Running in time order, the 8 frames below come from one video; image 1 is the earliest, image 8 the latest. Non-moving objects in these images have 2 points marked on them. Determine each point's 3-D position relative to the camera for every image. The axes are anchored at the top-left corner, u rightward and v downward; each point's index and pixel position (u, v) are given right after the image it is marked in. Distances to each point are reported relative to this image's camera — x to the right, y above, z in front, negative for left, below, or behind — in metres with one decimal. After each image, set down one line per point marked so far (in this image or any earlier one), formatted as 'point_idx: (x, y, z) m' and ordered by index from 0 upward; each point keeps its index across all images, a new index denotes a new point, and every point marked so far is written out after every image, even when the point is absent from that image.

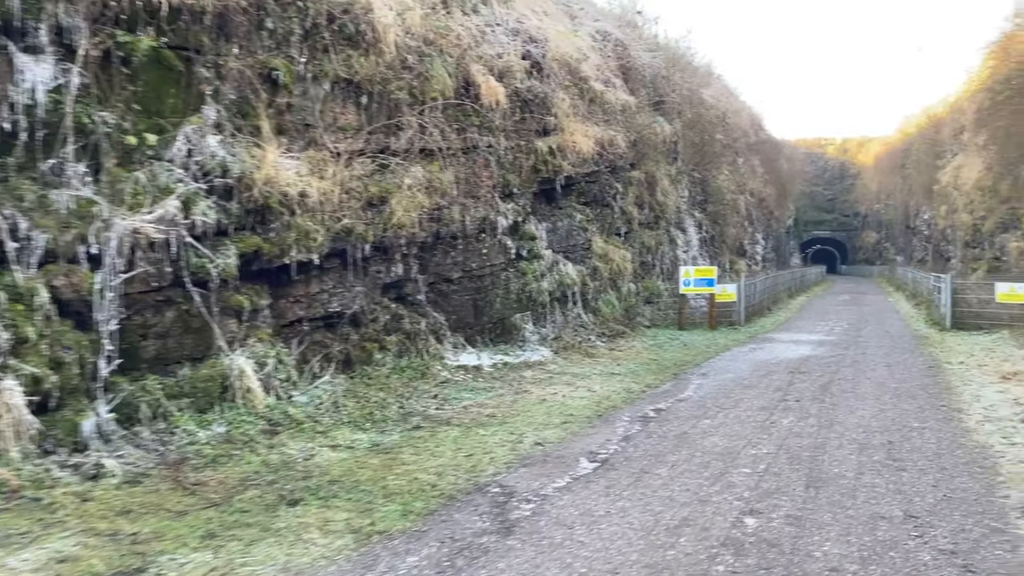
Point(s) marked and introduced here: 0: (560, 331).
0: (+0.9, -0.7, +12.9) m
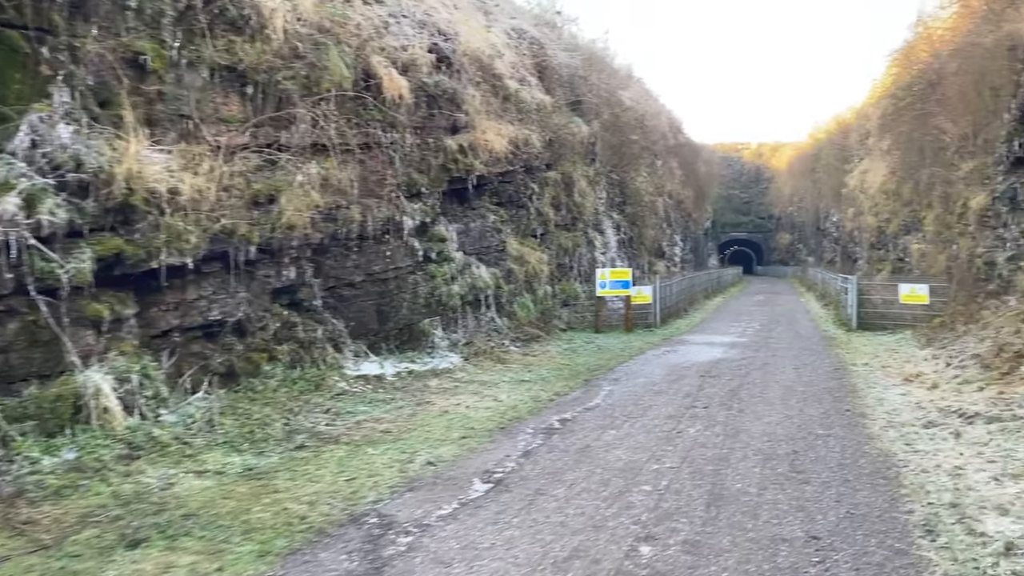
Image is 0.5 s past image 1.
0: (-0.7, -0.8, +12.5) m
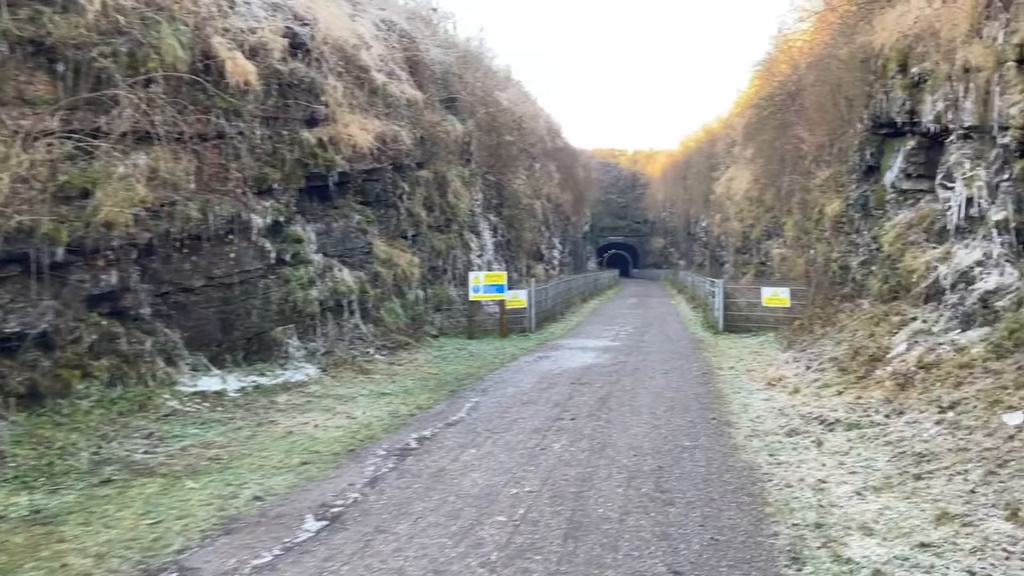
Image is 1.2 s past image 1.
0: (-2.8, -0.9, +11.6) m
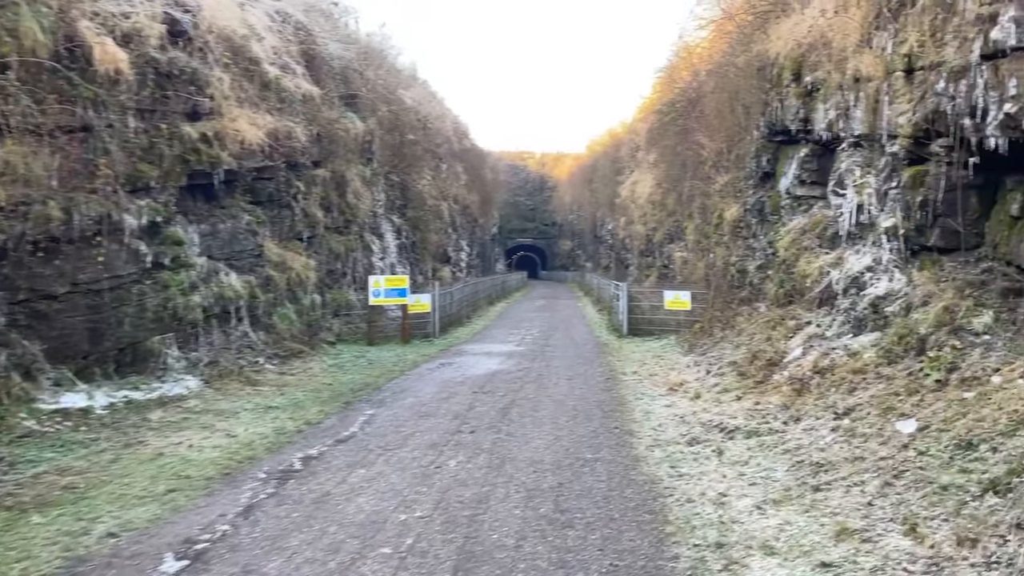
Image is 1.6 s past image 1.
0: (-4.2, -1.0, +10.8) m
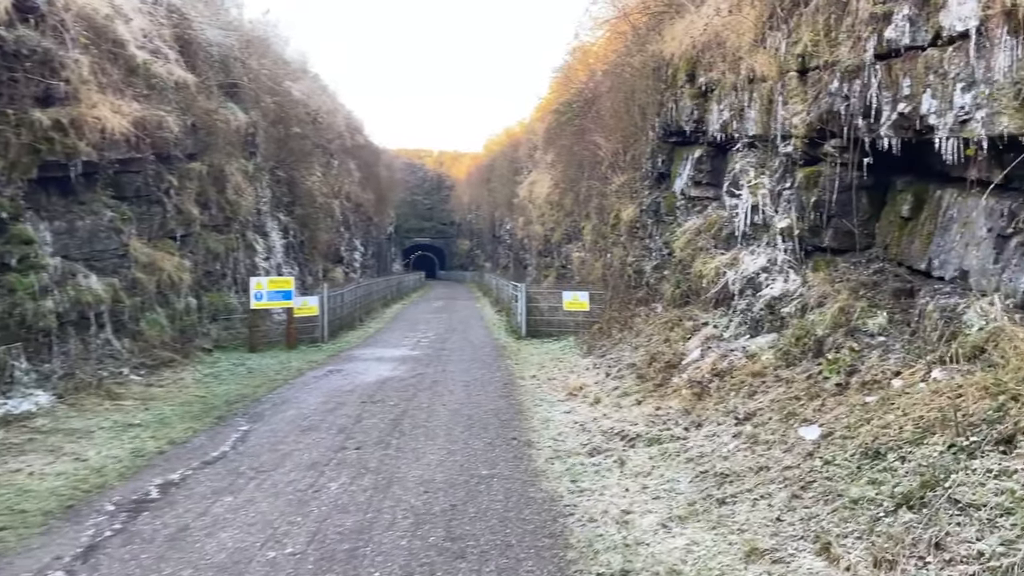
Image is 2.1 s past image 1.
0: (-5.7, -1.0, +9.6) m
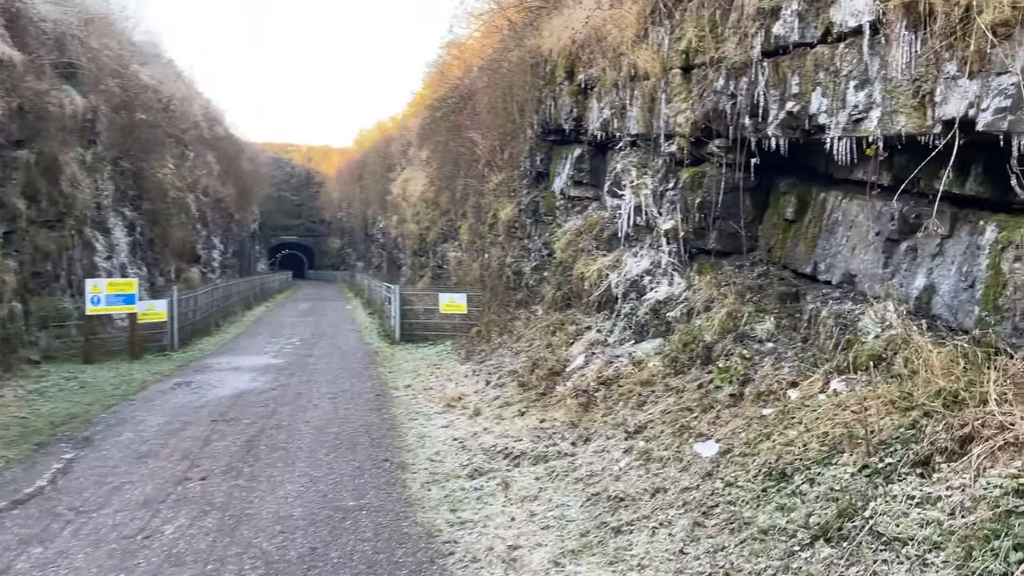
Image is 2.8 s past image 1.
0: (-7.1, -1.1, +8.0) m
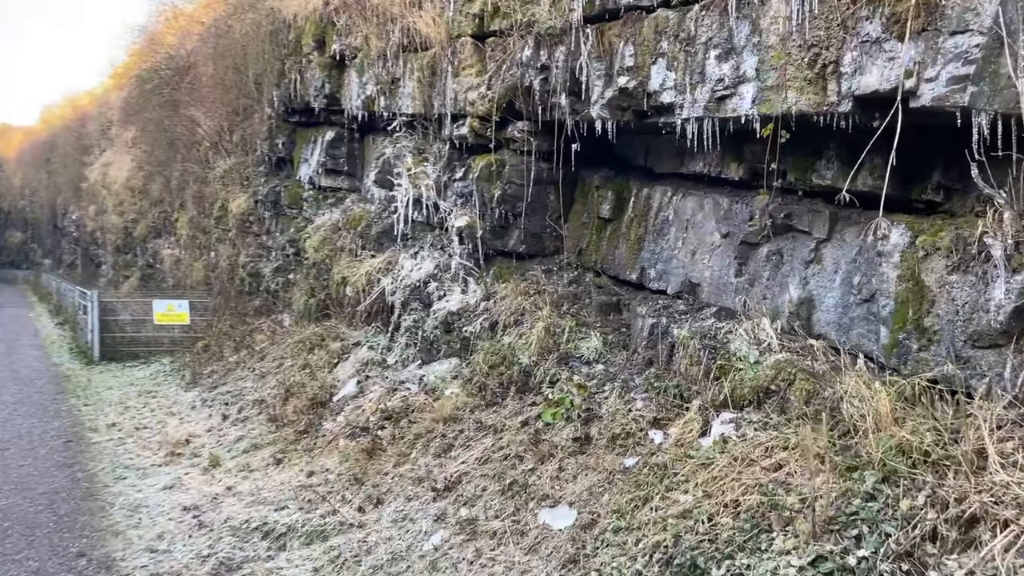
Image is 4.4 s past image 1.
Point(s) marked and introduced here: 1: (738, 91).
0: (-8.7, -1.2, +3.8) m
1: (+1.1, +1.0, +3.7) m
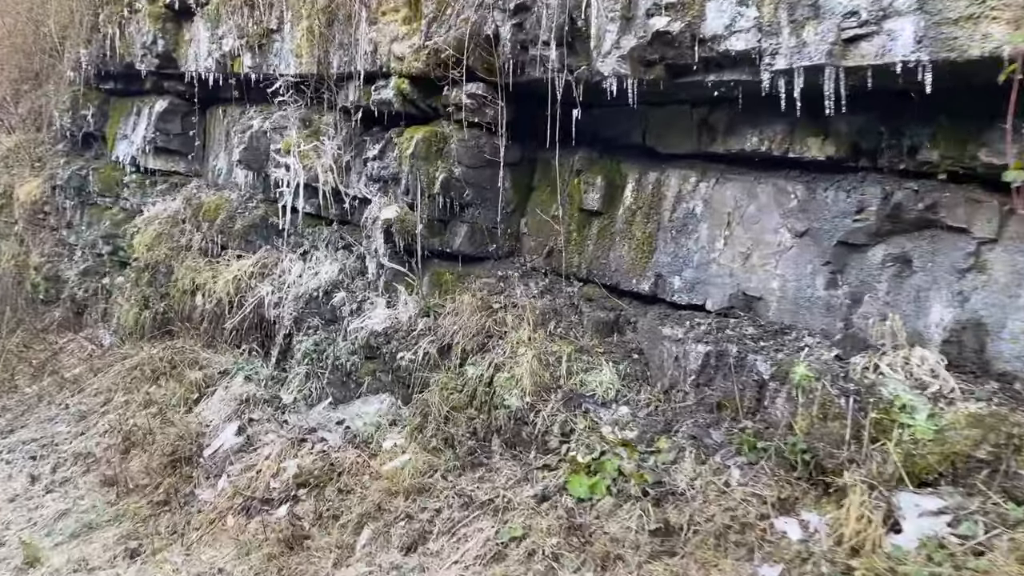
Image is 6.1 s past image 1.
0: (-8.2, -1.4, +0.4) m
1: (+1.3, +0.9, +2.6) m
